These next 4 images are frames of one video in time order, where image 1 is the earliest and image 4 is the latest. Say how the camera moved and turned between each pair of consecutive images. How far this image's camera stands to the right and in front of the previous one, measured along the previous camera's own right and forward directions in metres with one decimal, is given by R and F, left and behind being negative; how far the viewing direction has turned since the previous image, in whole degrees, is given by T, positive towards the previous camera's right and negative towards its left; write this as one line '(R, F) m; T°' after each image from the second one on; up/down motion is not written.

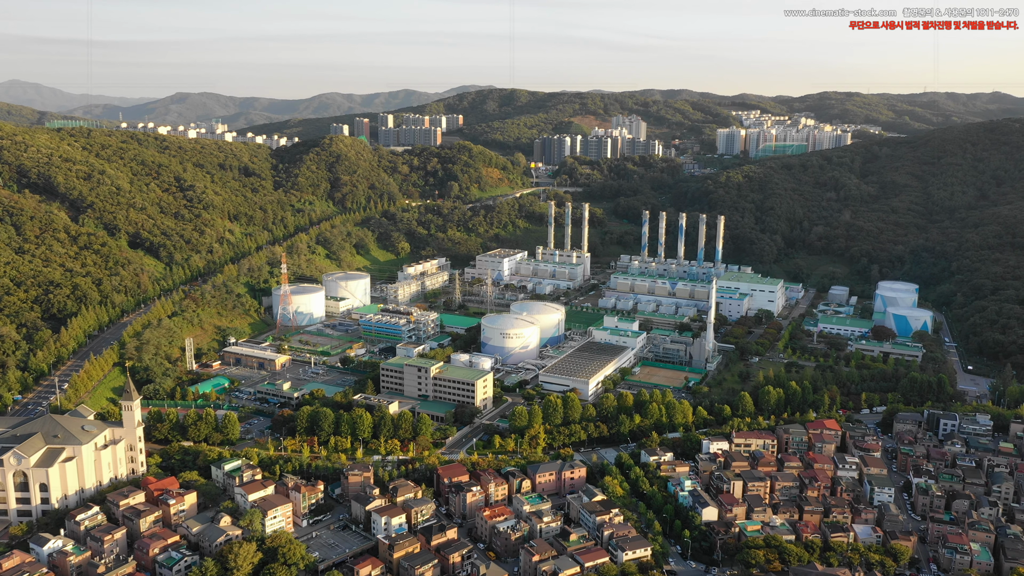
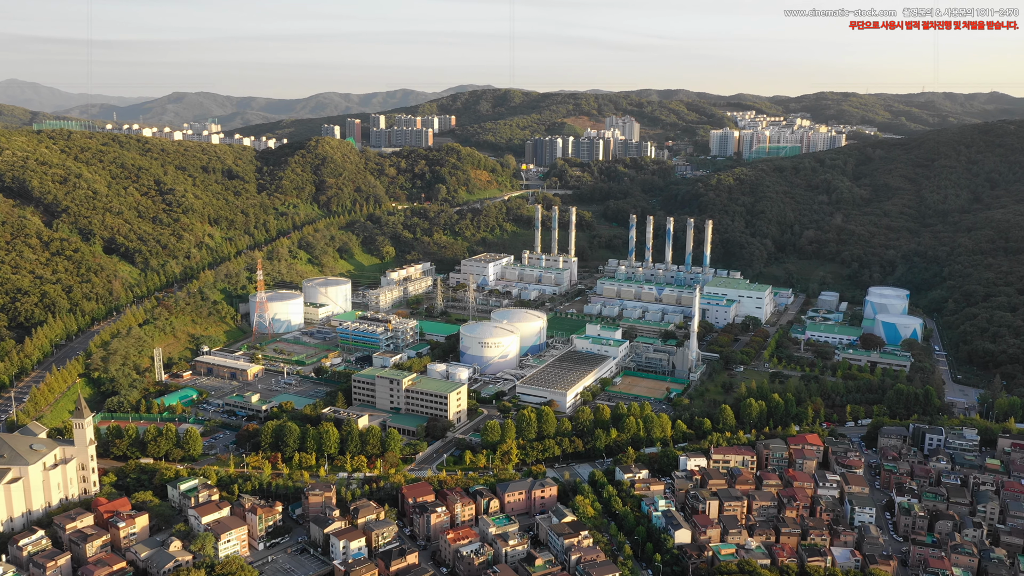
(+1.0, +0.9) m; 0°
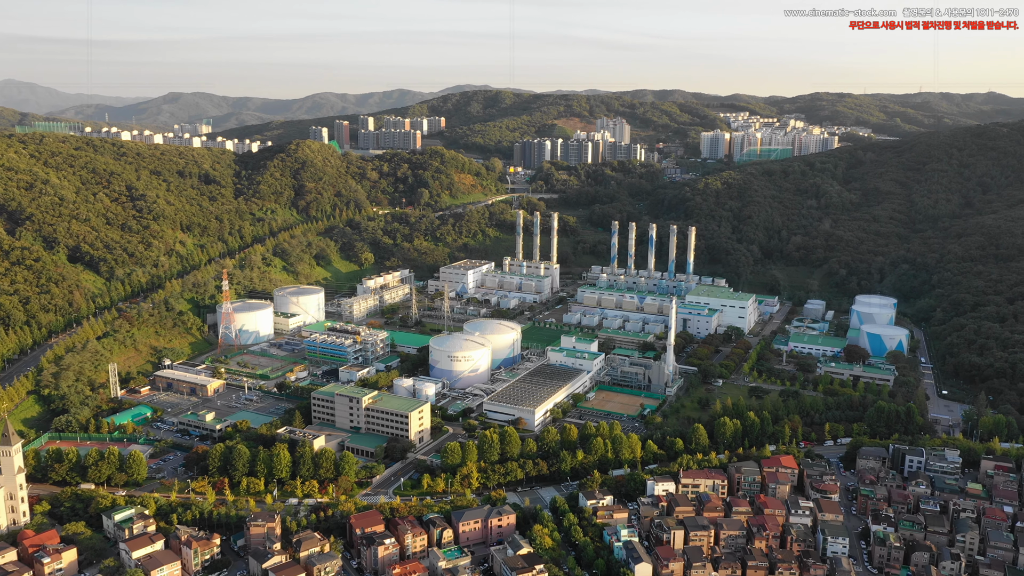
(+1.4, +1.2) m; 0°
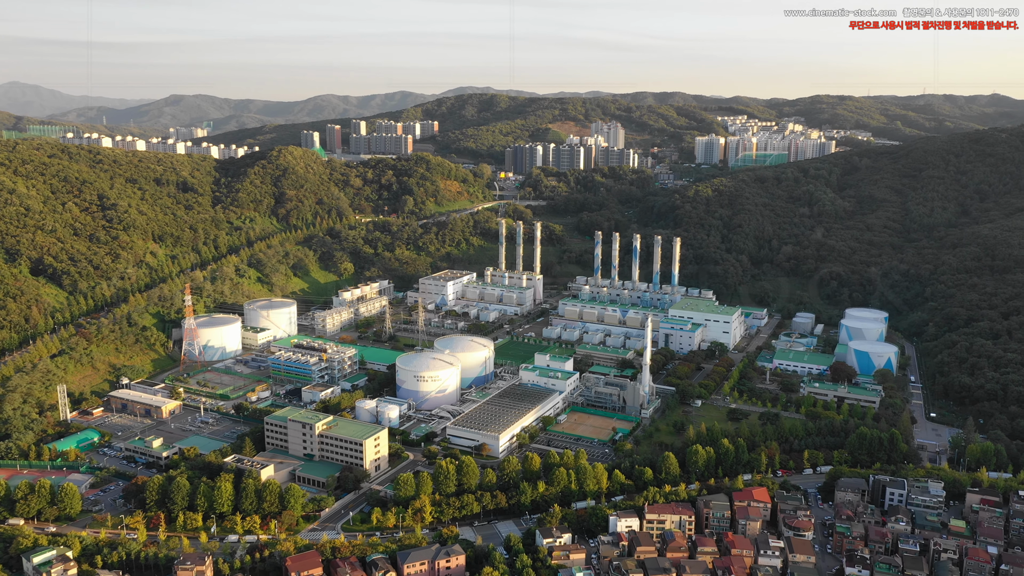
(+1.7, +1.4) m; 0°
